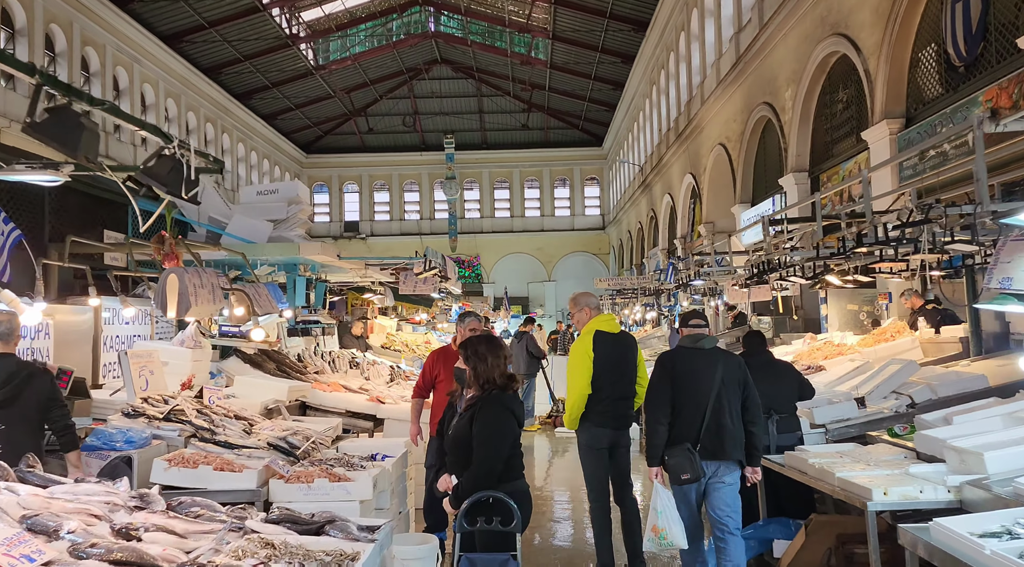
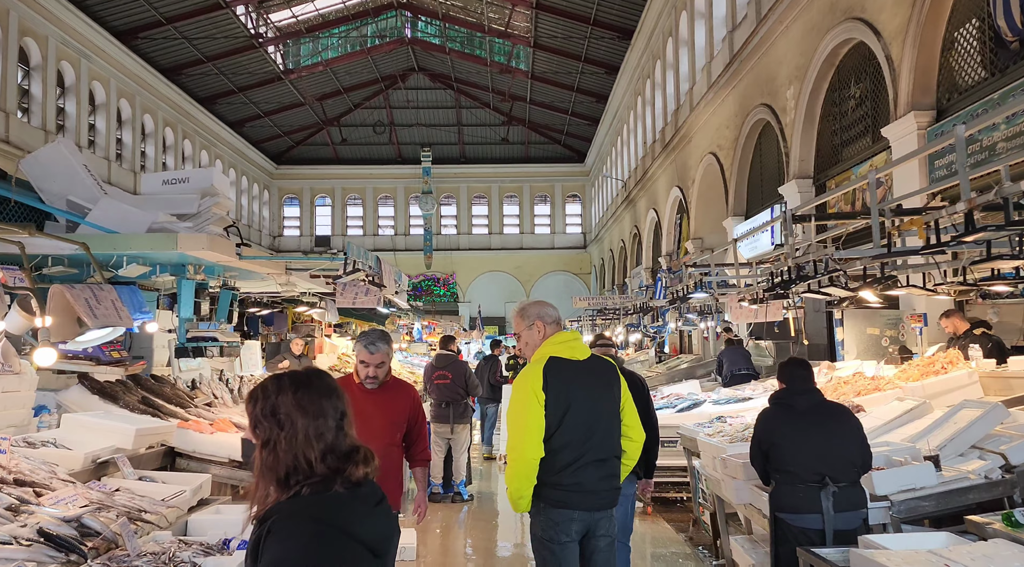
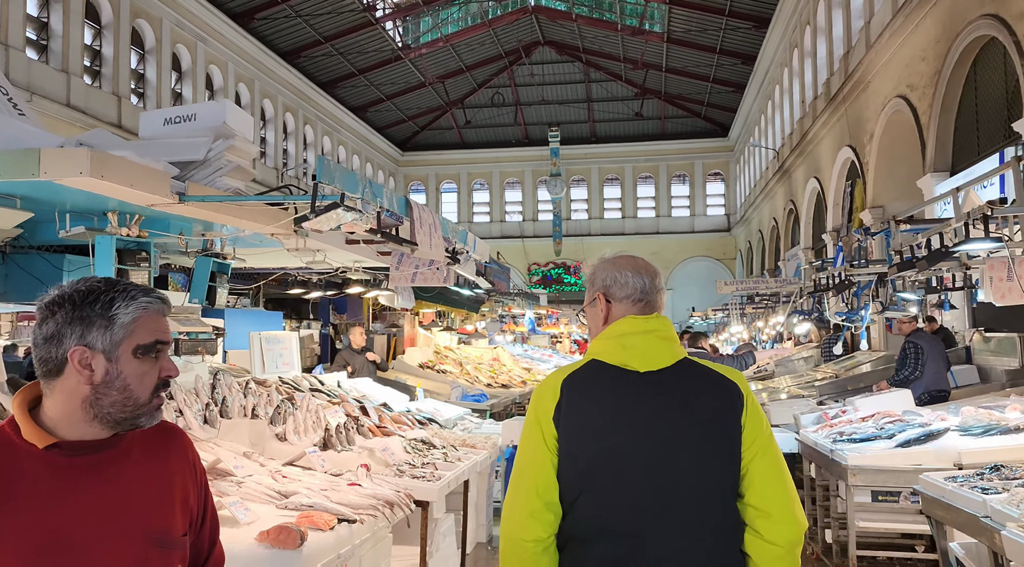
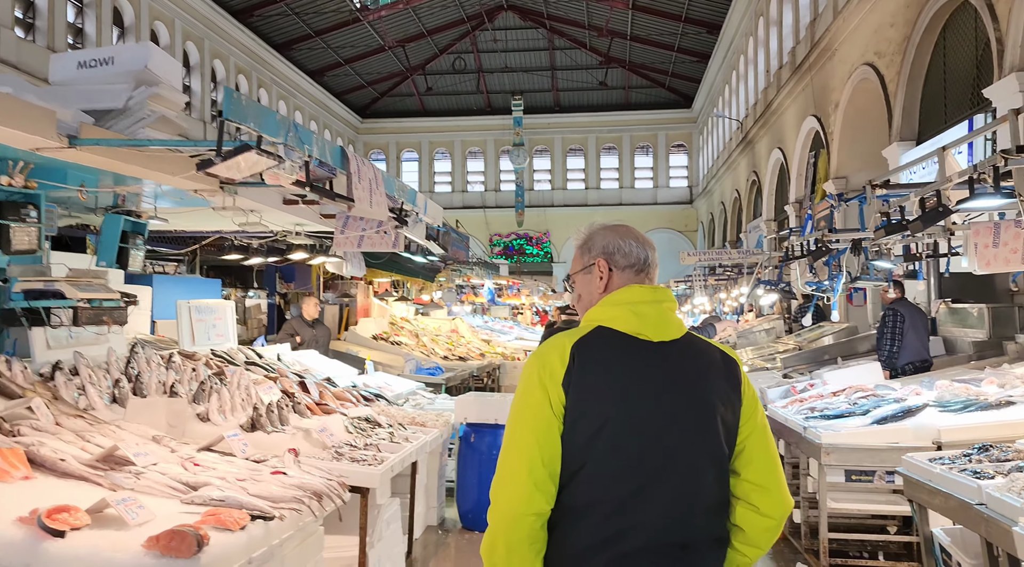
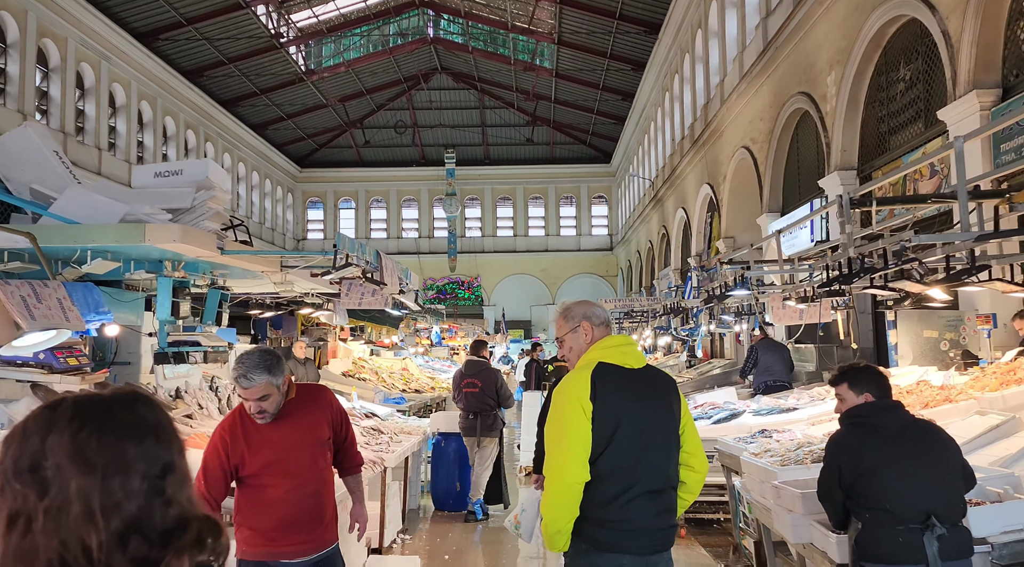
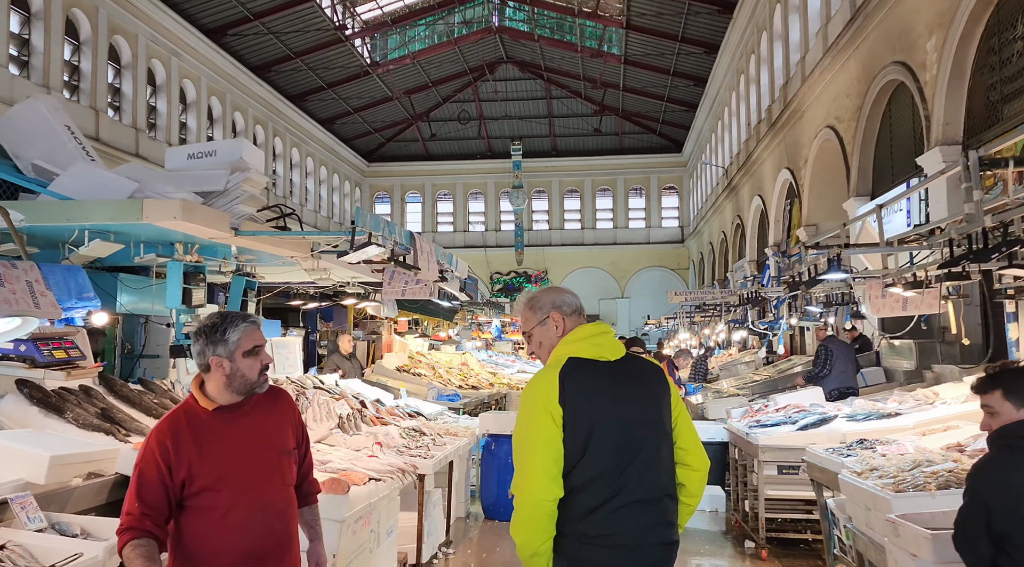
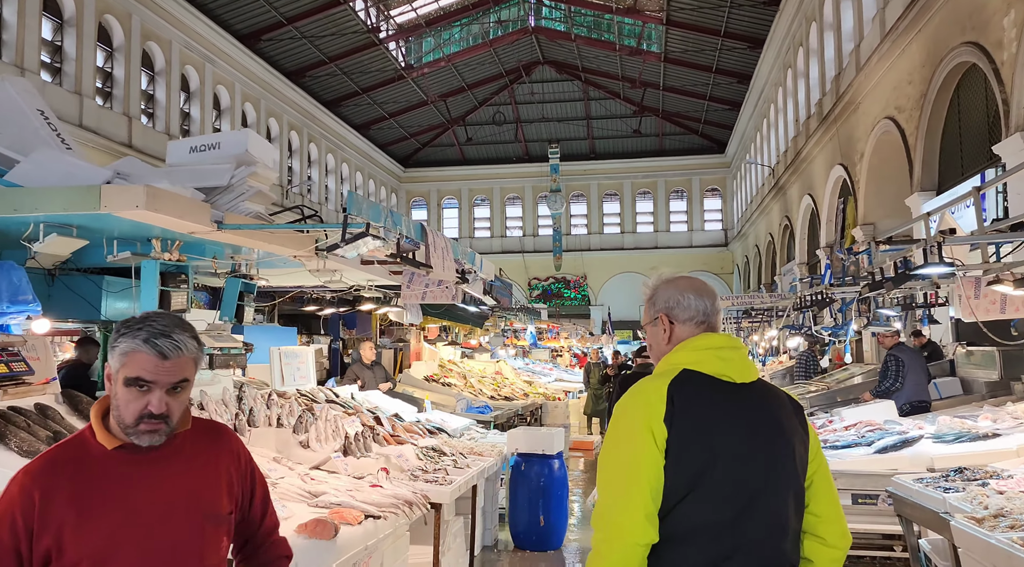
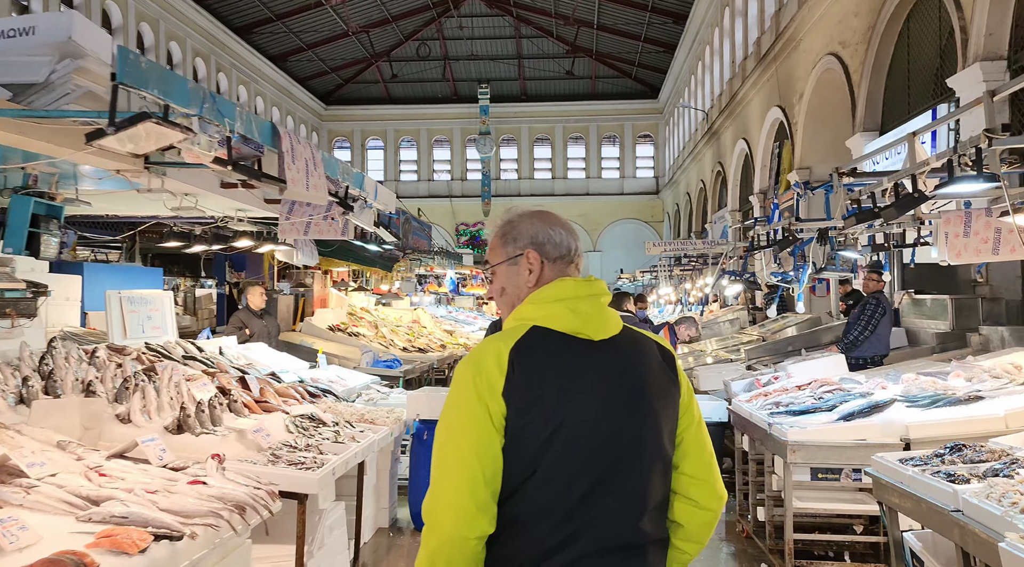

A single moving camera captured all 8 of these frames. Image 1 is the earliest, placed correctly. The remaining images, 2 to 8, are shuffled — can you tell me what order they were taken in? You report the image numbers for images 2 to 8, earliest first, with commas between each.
2, 5, 6, 7, 3, 4, 8
